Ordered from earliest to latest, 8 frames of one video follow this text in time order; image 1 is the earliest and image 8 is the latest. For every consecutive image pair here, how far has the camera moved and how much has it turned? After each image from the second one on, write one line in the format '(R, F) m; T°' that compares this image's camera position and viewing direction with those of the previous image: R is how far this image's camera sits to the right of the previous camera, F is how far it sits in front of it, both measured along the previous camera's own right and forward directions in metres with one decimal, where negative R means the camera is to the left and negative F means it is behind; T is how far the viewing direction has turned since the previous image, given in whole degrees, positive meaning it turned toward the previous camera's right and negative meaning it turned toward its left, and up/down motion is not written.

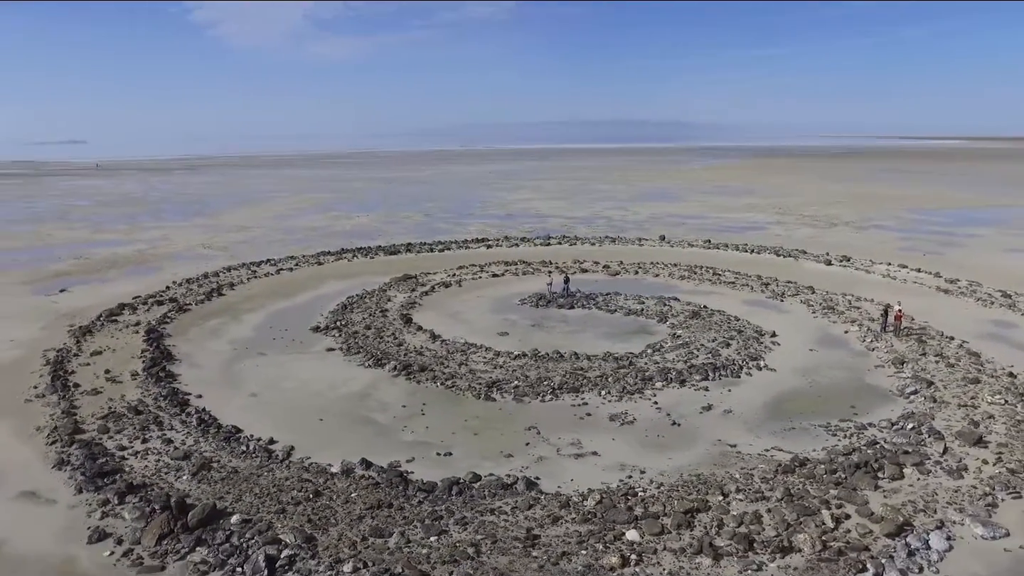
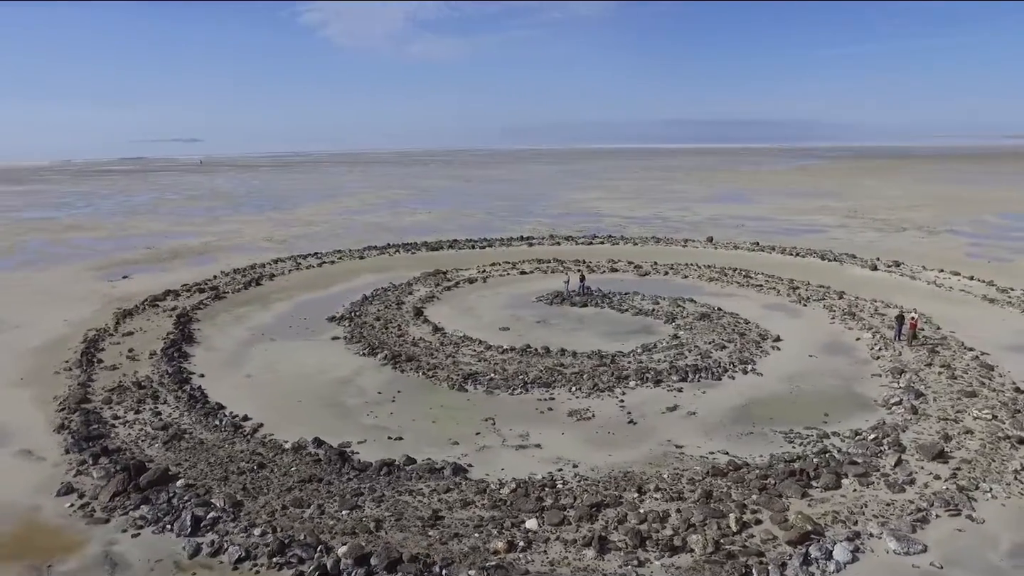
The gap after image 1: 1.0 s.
(+2.5, -0.3) m; -8°
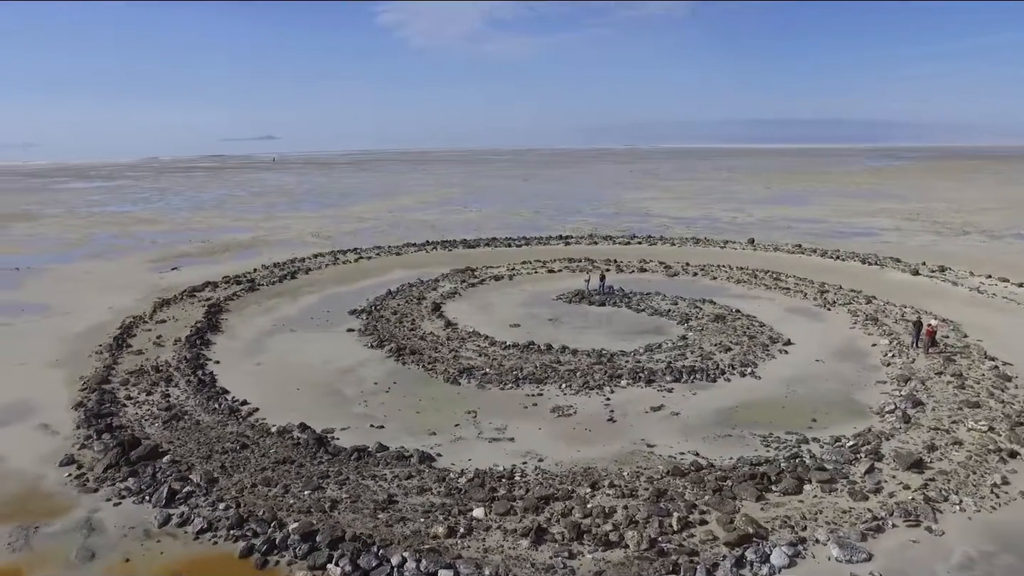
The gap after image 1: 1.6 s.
(+1.7, -0.3) m; -6°
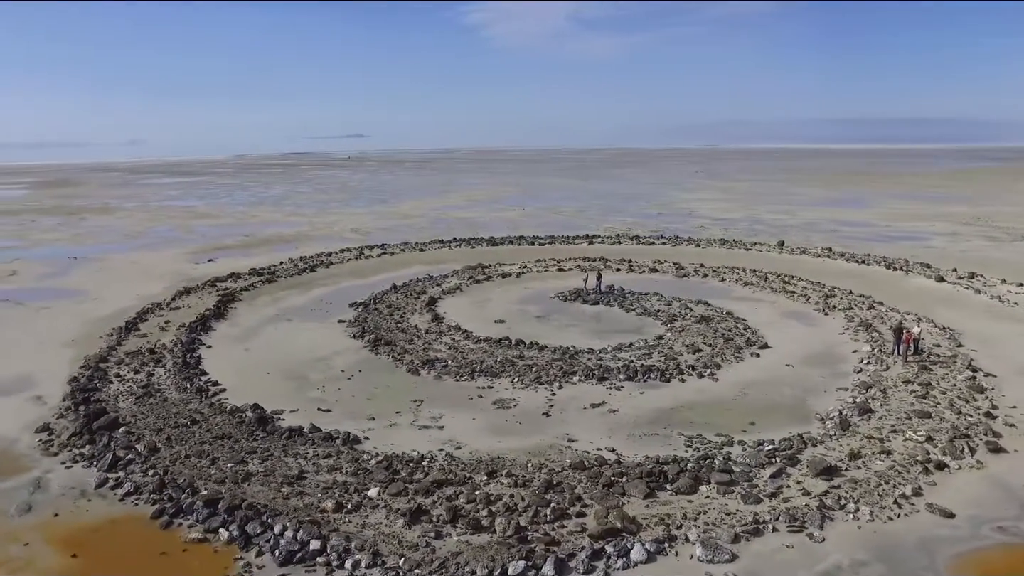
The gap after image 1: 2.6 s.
(+2.8, -0.4) m; -7°
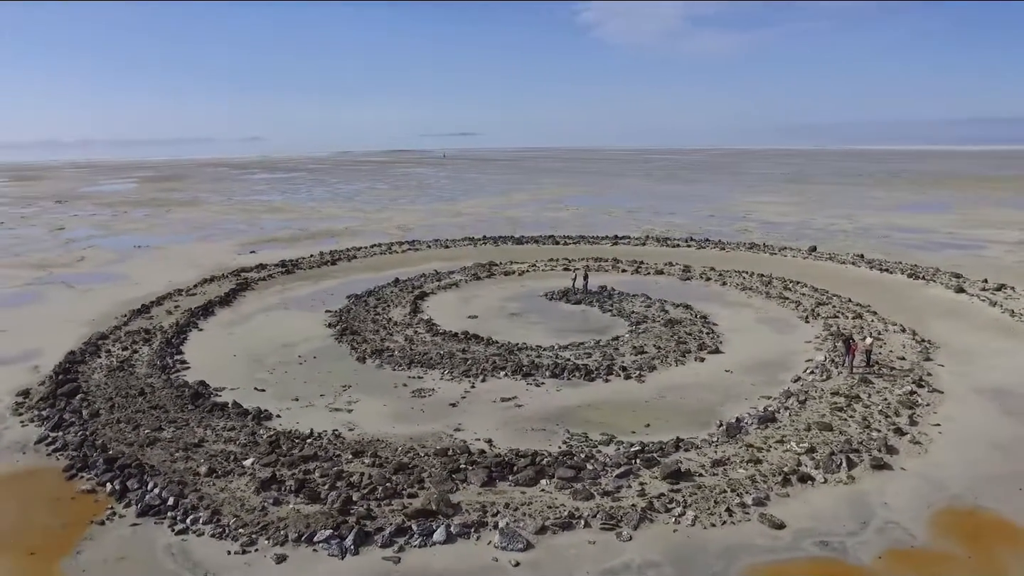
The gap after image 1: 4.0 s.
(+4.0, -0.4) m; -9°
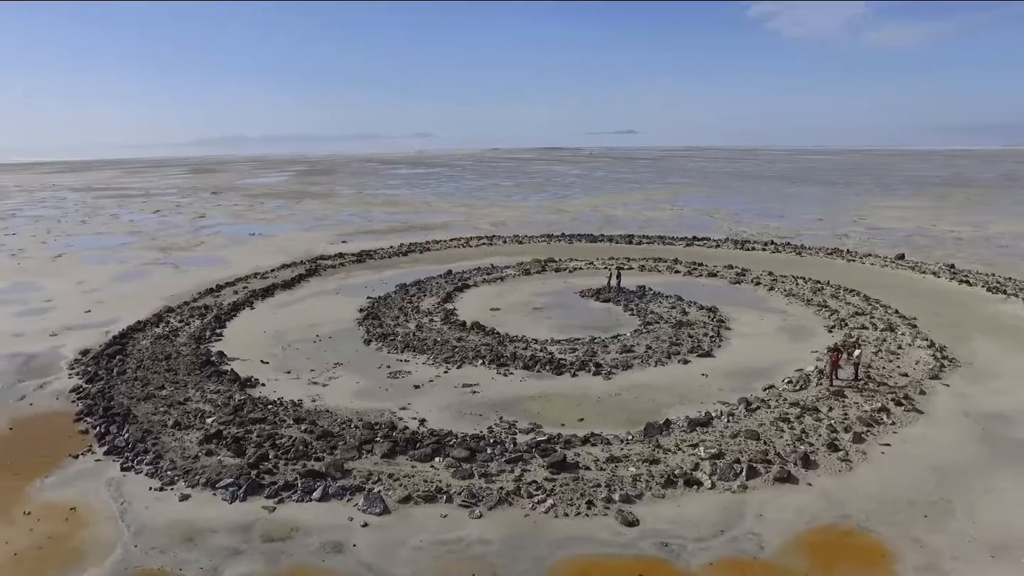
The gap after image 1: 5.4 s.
(+4.3, -0.2) m; -13°
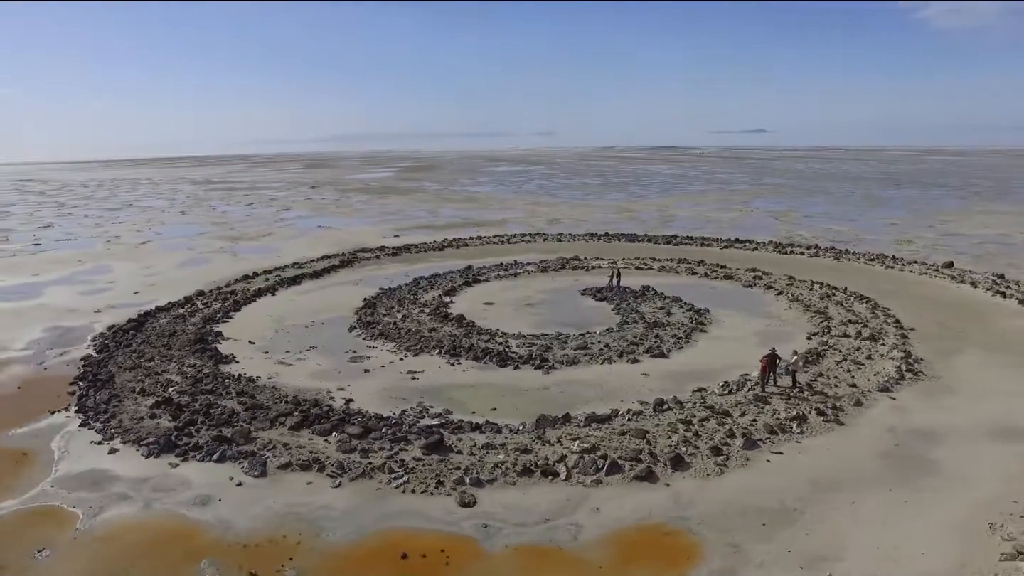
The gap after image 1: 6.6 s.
(+4.1, -0.2) m; -10°
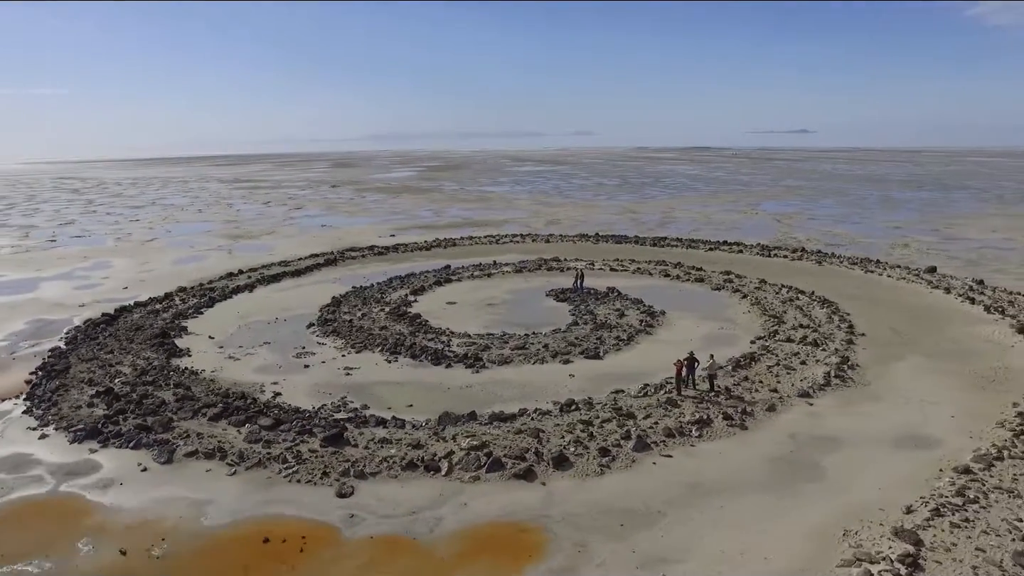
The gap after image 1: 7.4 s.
(+2.6, -0.2) m; -4°
